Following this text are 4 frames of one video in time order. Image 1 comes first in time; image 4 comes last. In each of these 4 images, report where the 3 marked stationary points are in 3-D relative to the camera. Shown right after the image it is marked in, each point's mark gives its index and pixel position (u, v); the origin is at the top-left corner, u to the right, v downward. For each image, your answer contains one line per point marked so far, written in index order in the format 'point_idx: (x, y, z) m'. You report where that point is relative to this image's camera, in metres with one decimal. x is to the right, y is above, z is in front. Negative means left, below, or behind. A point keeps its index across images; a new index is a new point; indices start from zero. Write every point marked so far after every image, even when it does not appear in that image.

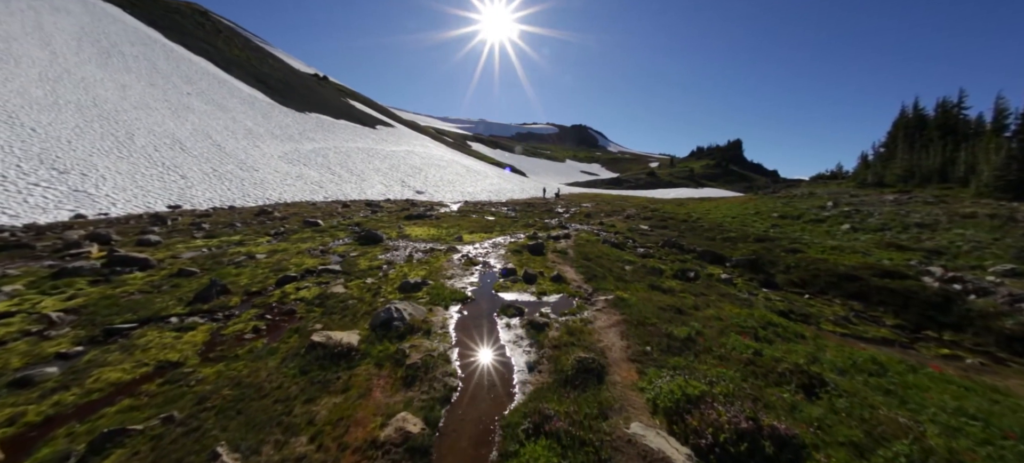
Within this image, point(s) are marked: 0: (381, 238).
0: (-7.4, -0.4, +18.8) m
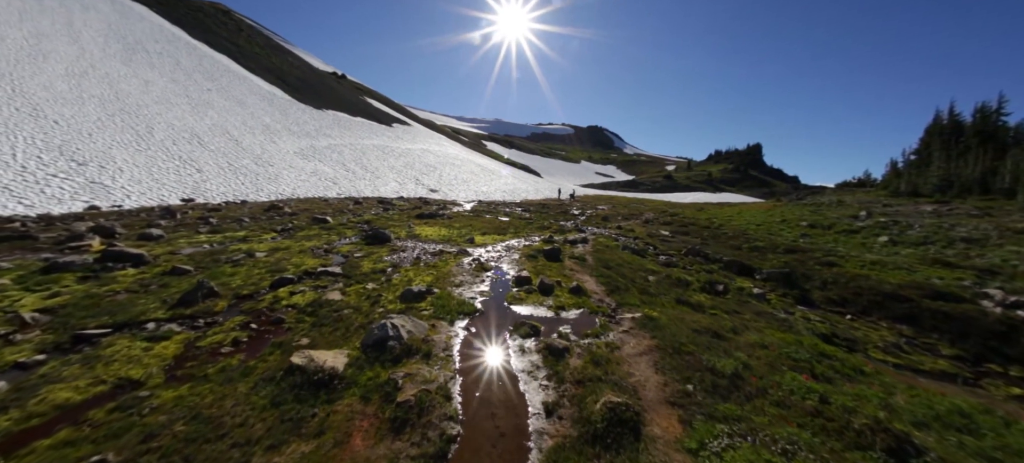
0: (-6.6, -0.4, +18.0) m
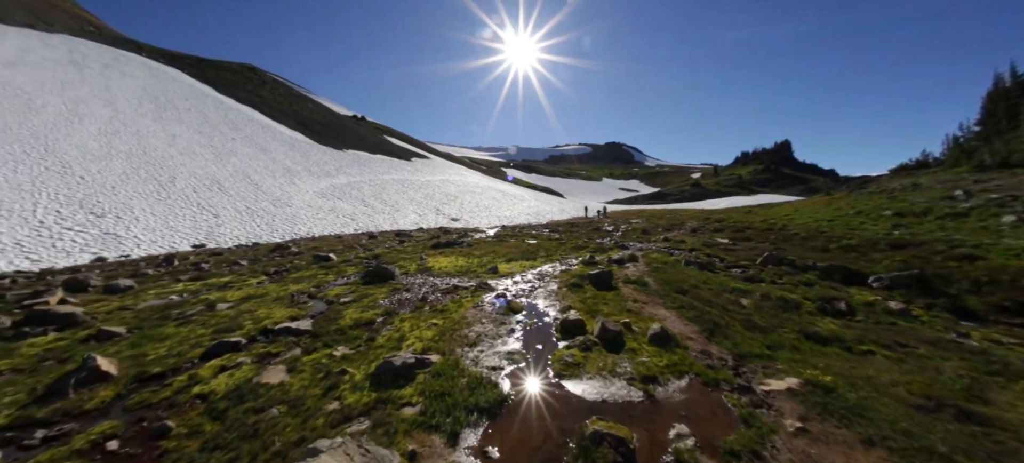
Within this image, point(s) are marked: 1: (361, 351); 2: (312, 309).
0: (-5.2, -1.9, +14.5) m
1: (-3.1, -2.5, +6.9) m
2: (-6.3, -2.4, +10.5) m
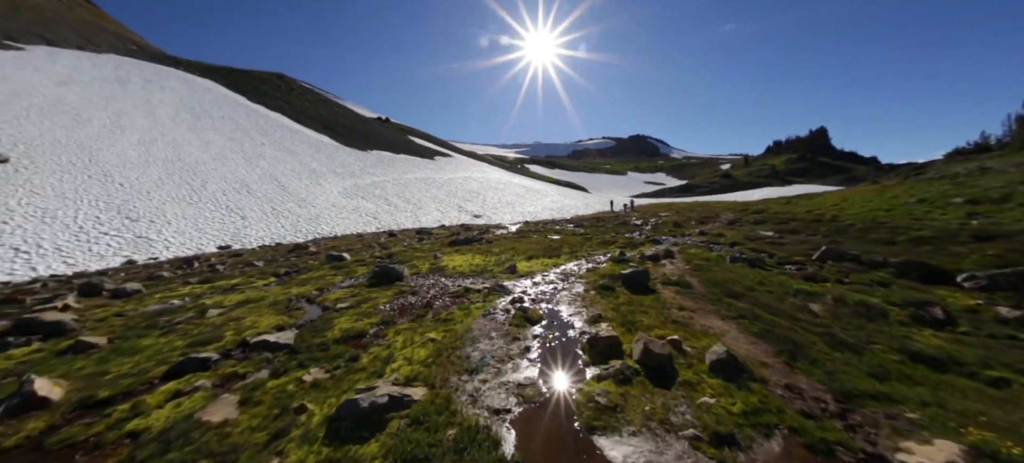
0: (-4.4, -1.7, +13.3) m
1: (-2.9, -2.4, +5.6) m
2: (-5.8, -2.4, +9.3) m
